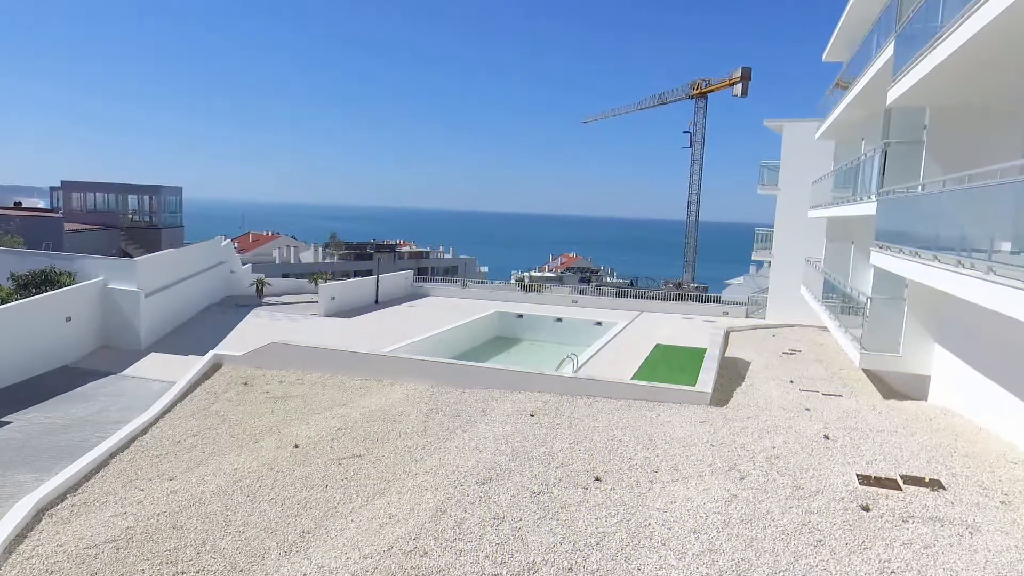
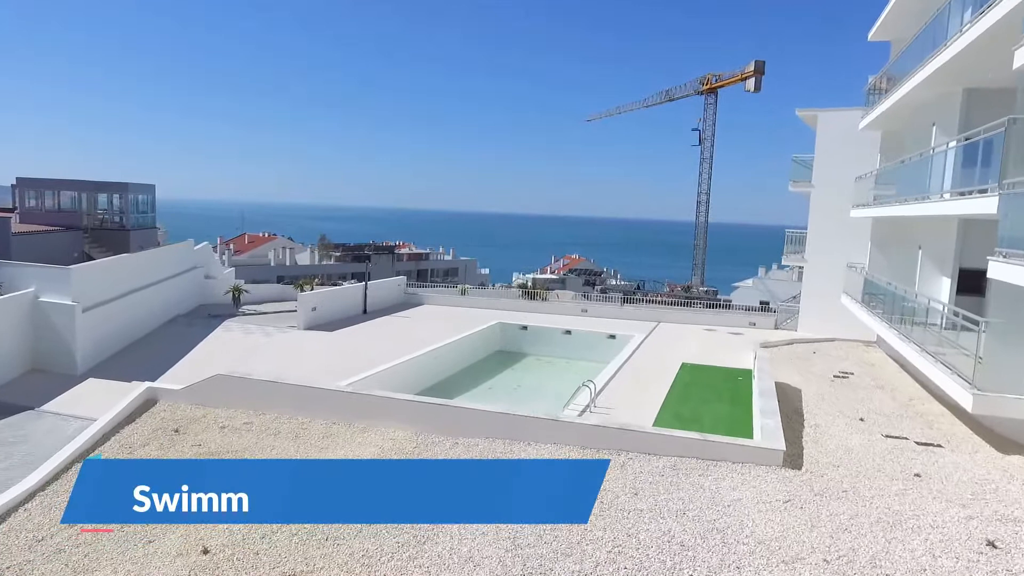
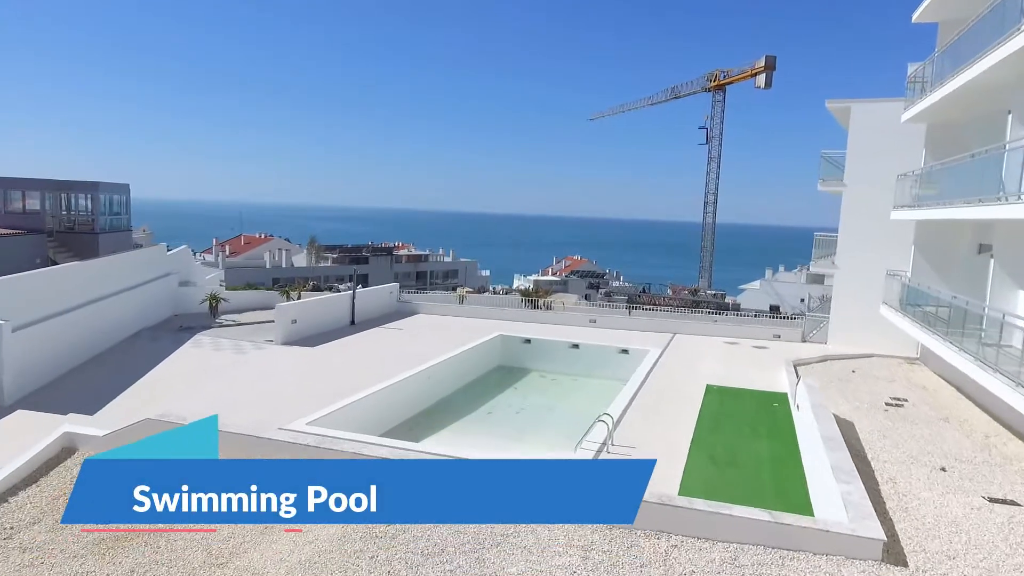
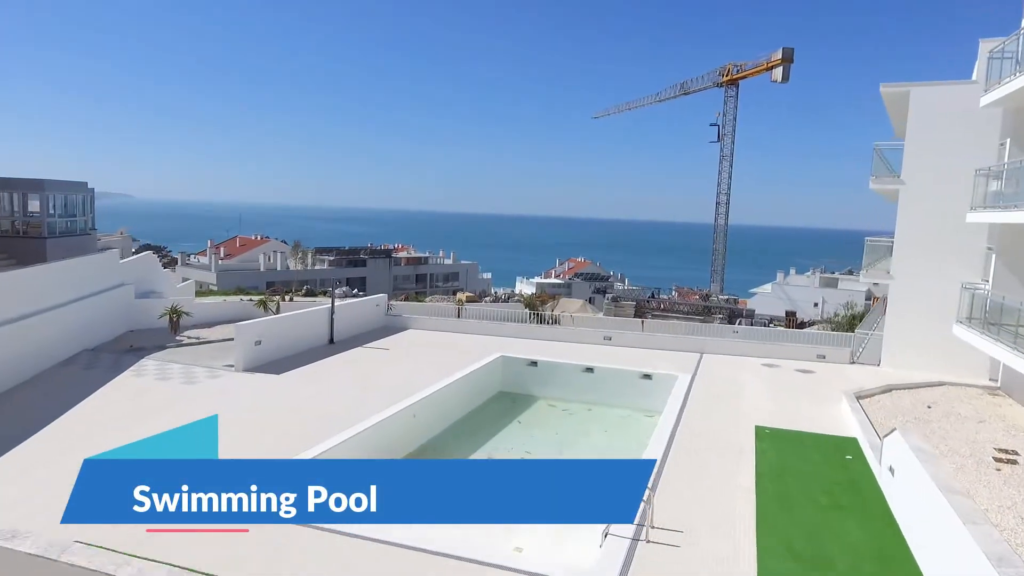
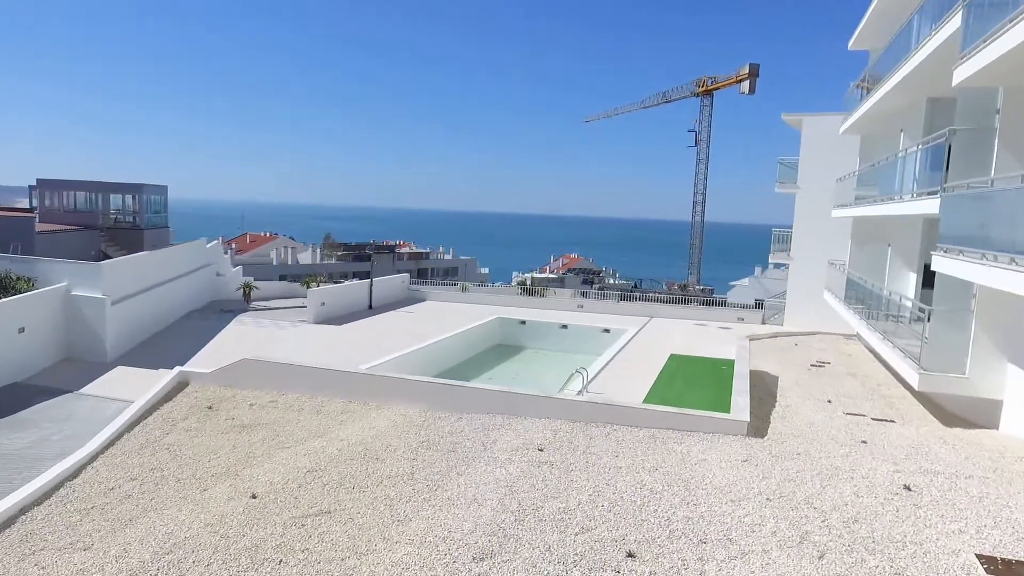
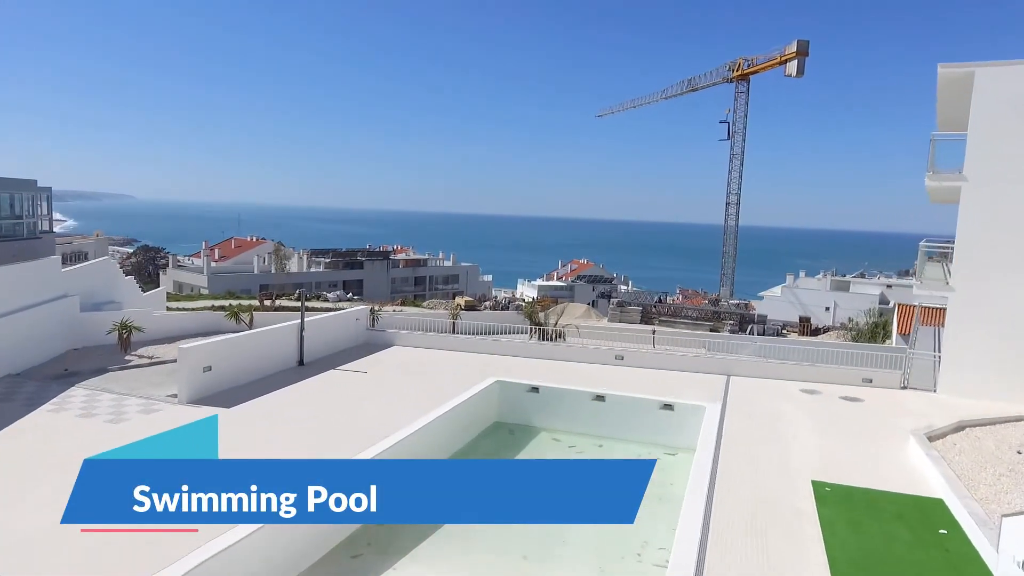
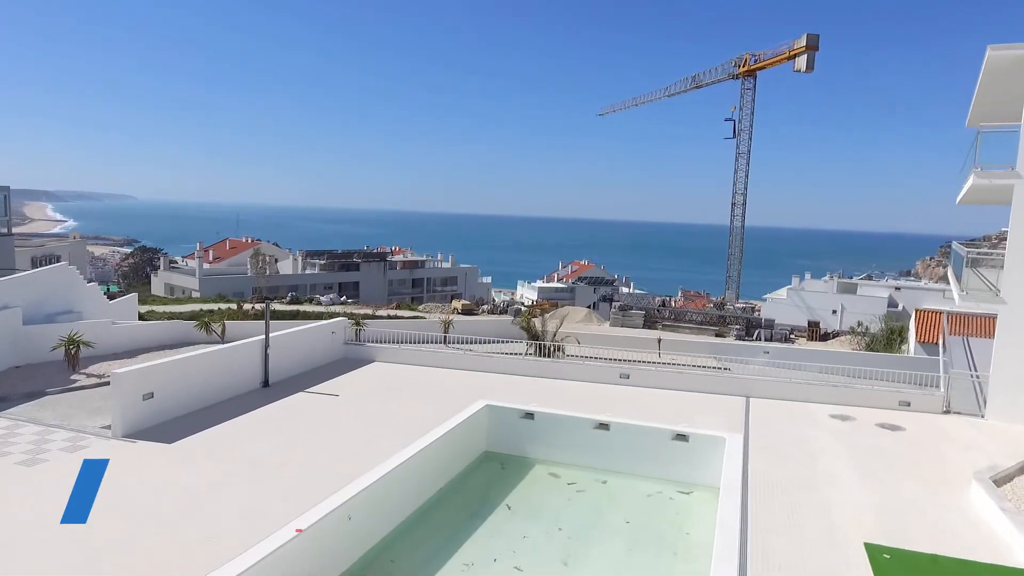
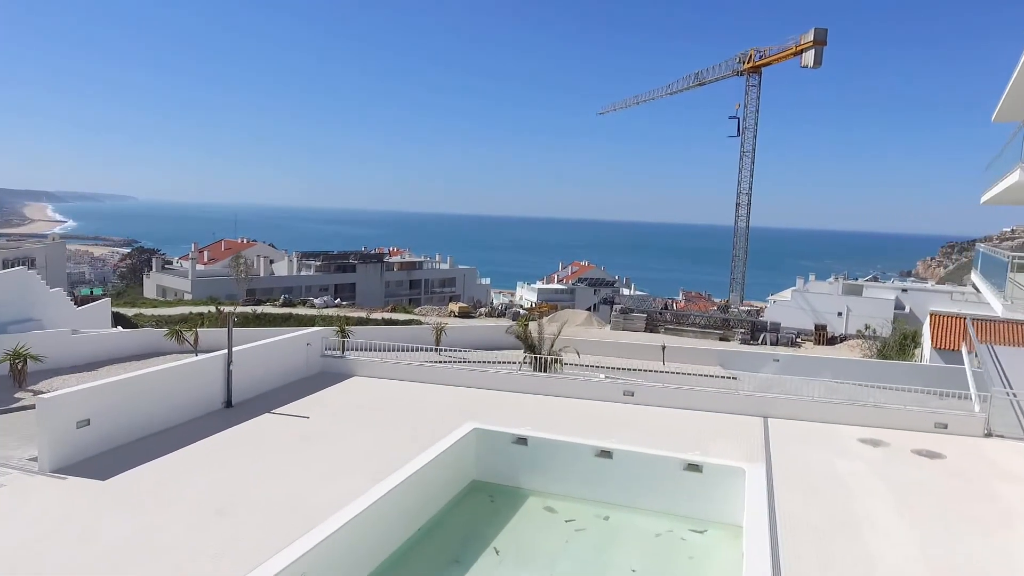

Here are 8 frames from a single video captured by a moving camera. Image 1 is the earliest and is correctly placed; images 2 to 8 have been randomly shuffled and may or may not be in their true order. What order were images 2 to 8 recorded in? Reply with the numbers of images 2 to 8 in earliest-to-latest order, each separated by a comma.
5, 2, 3, 4, 6, 7, 8
